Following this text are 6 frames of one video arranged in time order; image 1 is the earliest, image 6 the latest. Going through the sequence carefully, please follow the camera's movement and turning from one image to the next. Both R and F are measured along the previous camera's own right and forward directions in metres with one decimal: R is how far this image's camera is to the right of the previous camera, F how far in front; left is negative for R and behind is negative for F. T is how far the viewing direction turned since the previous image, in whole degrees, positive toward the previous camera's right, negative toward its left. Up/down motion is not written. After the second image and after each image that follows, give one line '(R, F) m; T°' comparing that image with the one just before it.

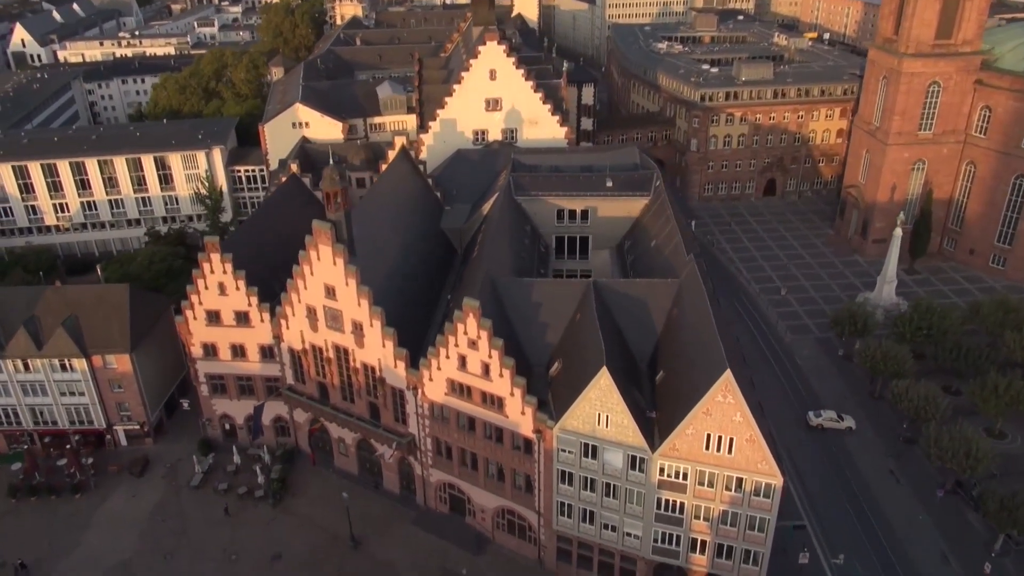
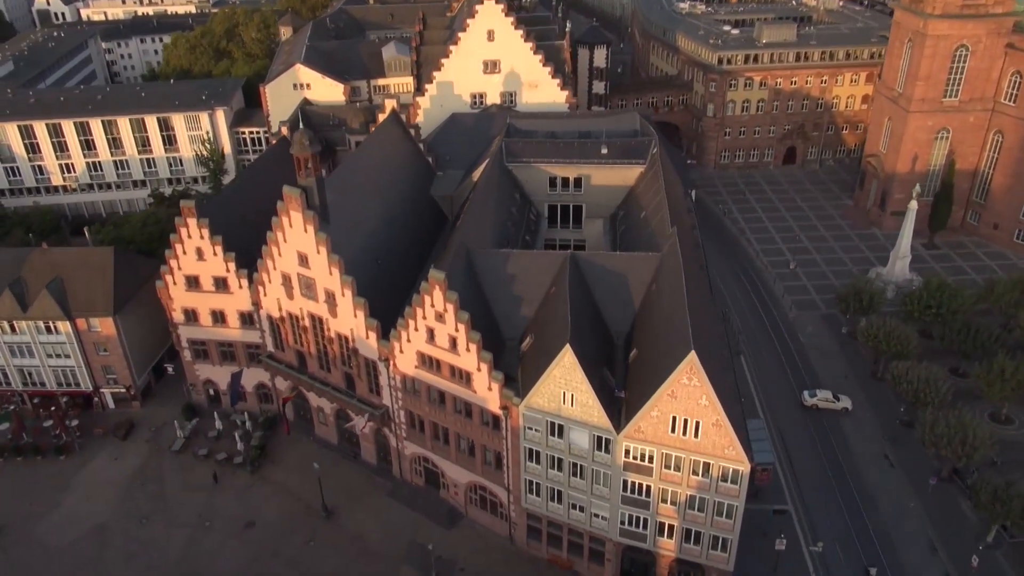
(+4.3, +1.9) m; -3°
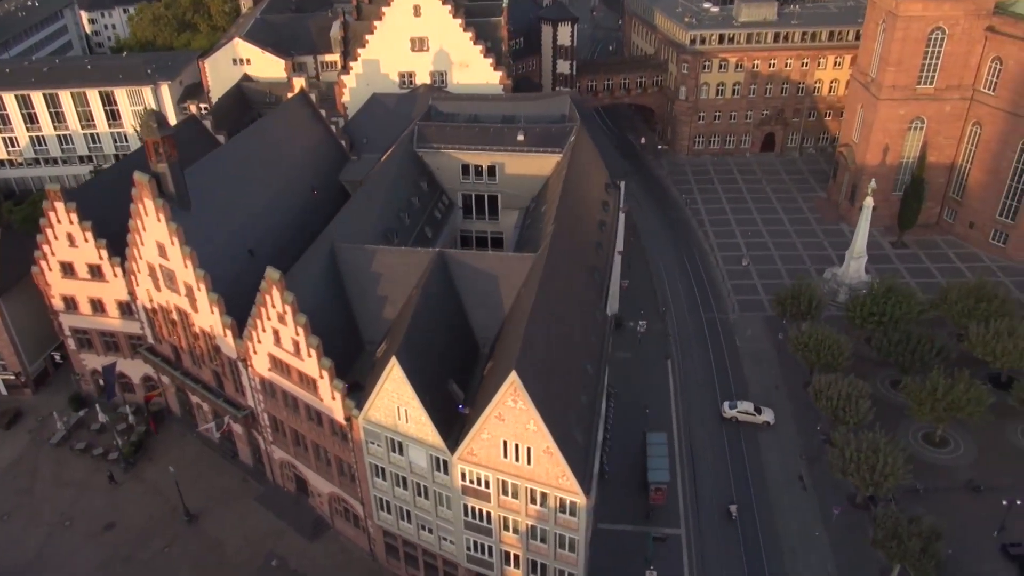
(+11.1, +4.6) m; -2°
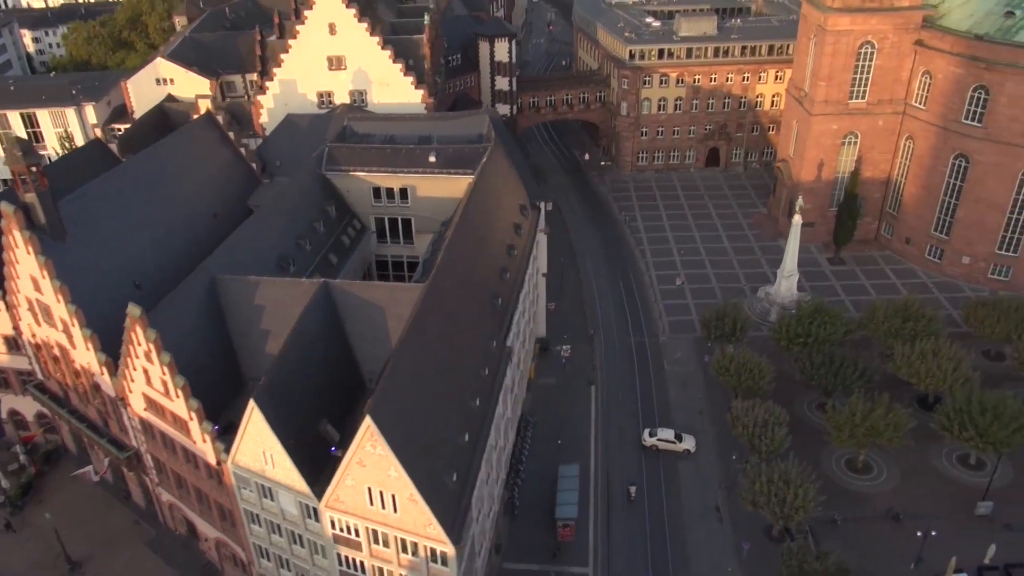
(+5.9, +2.2) m; +1°
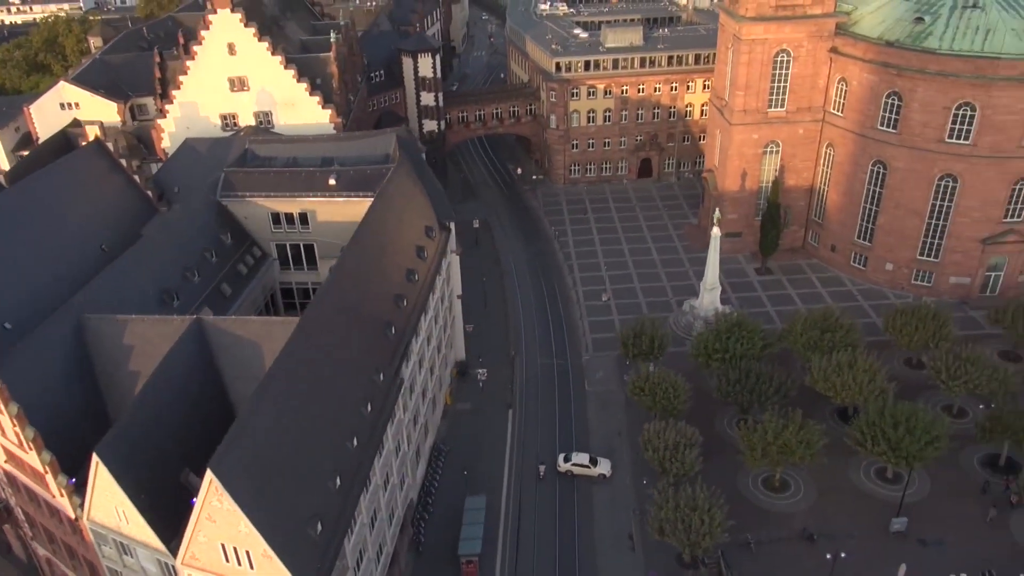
(+5.1, +2.0) m; +2°
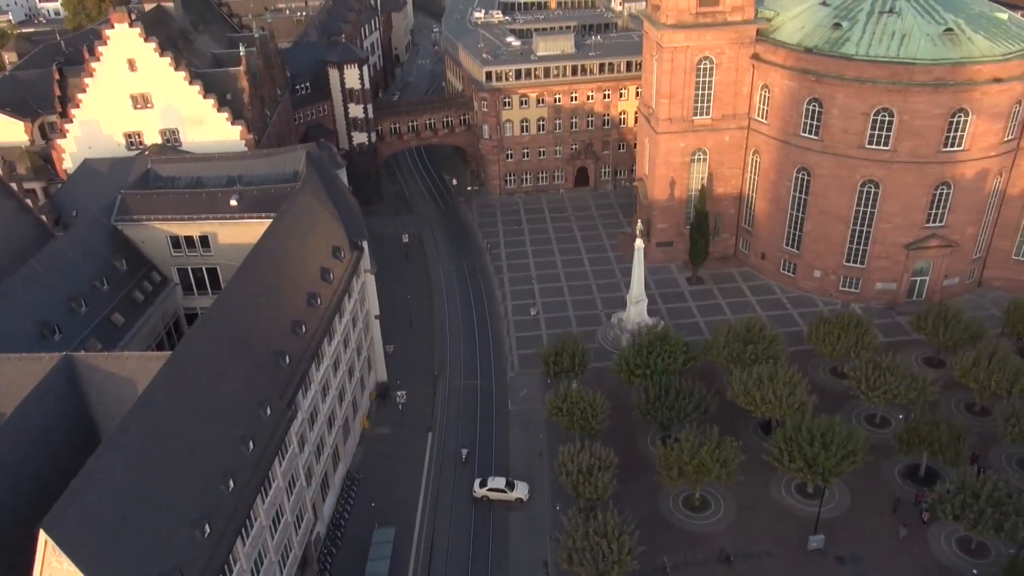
(+4.4, +1.8) m; +2°
